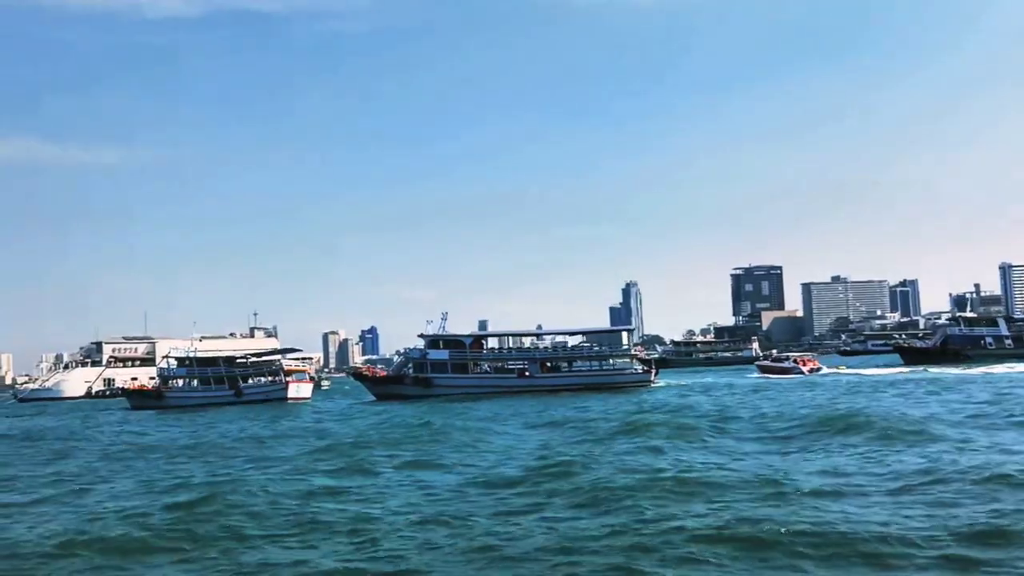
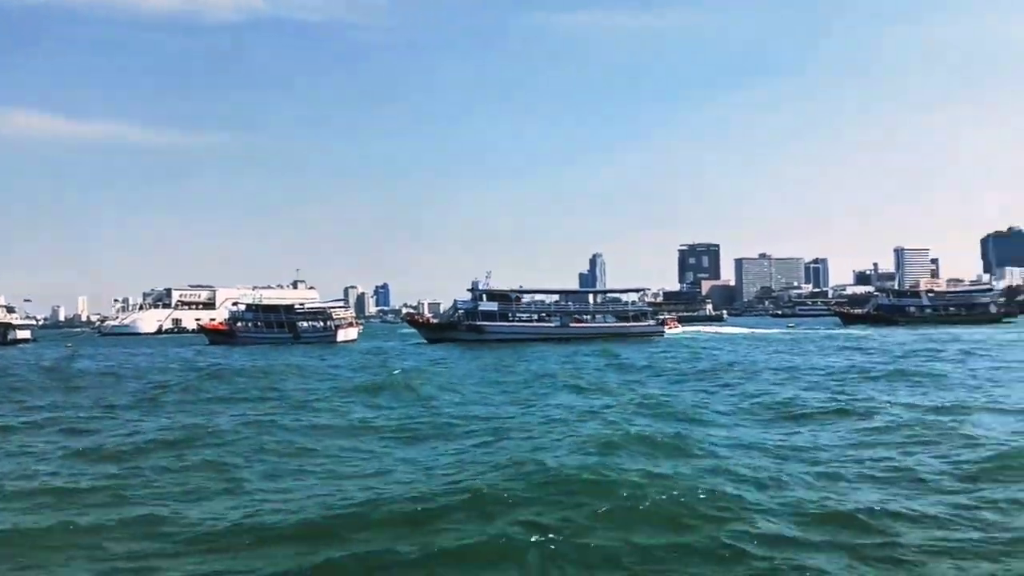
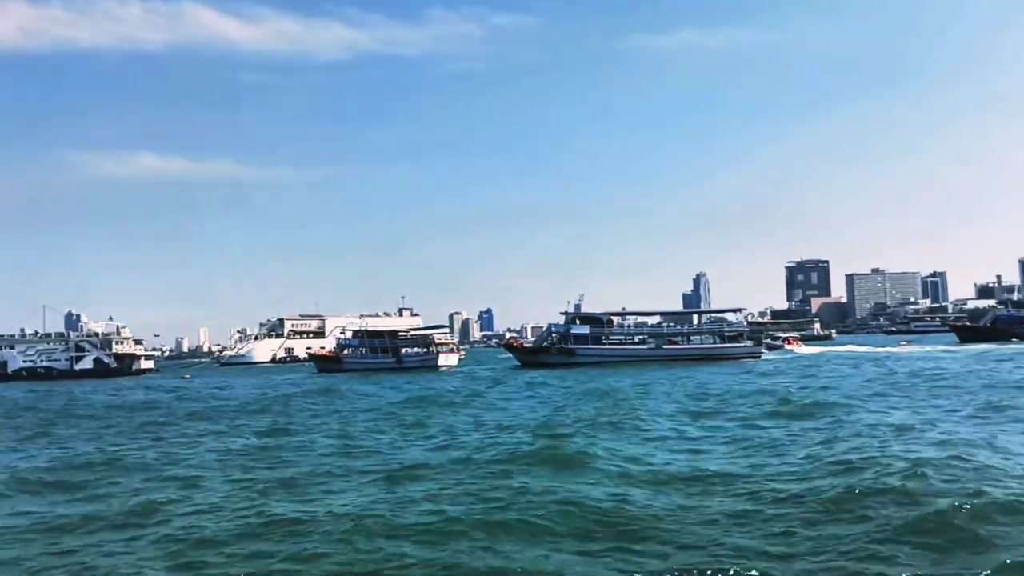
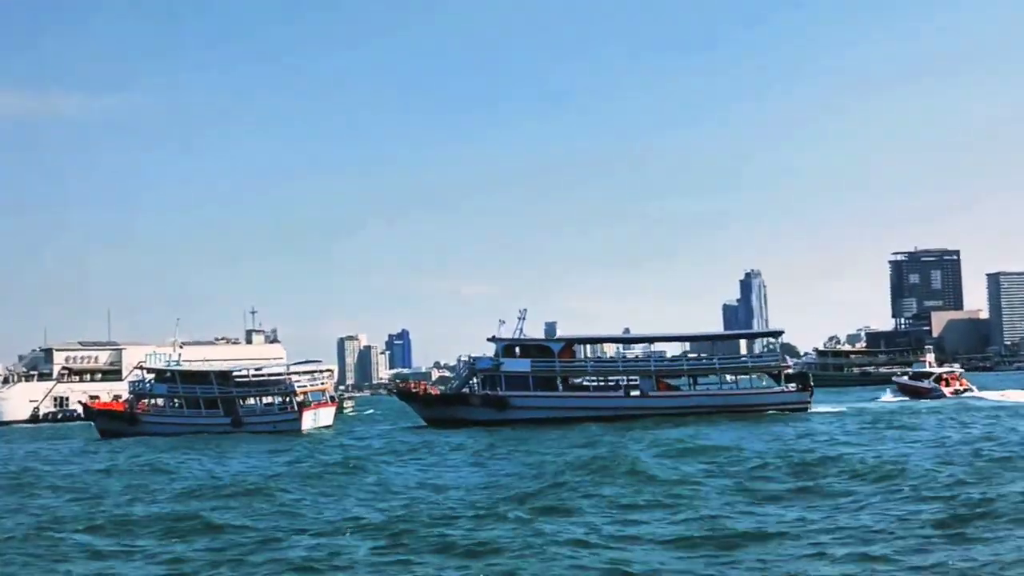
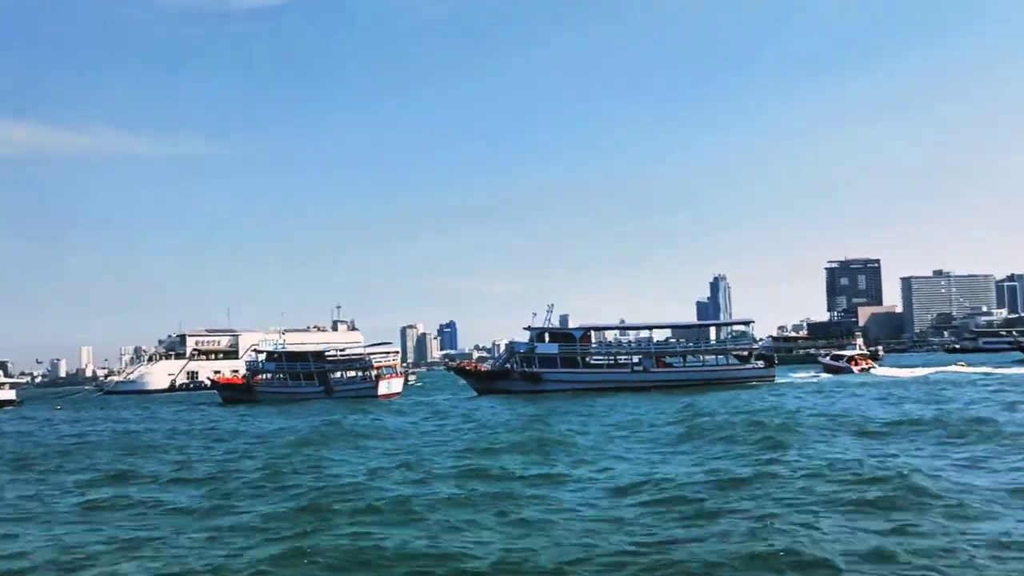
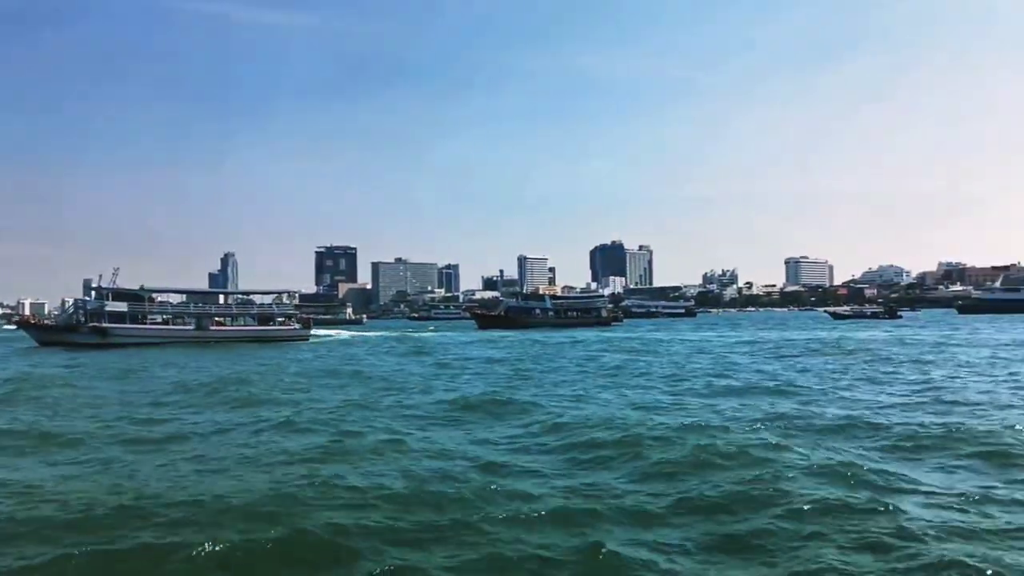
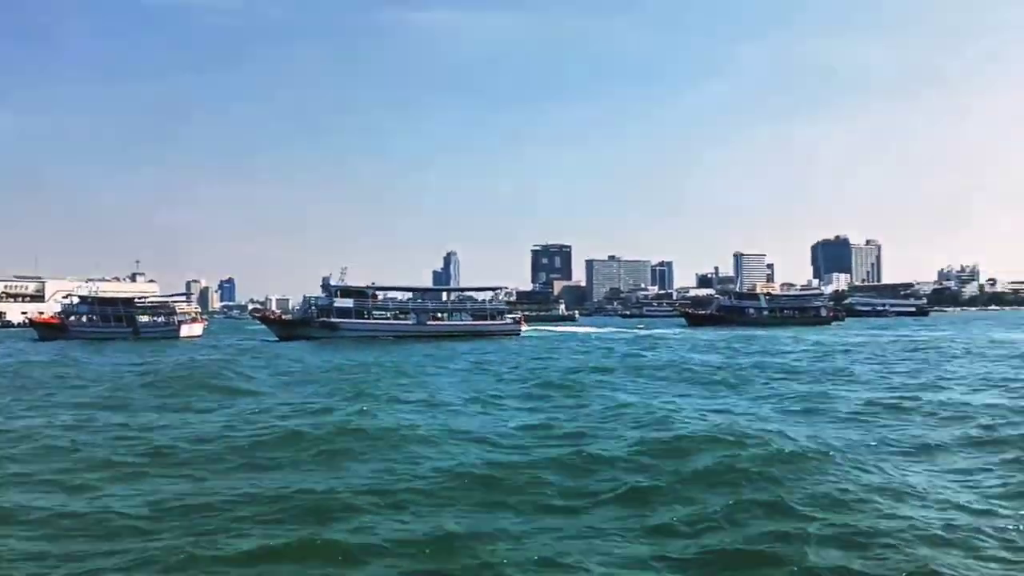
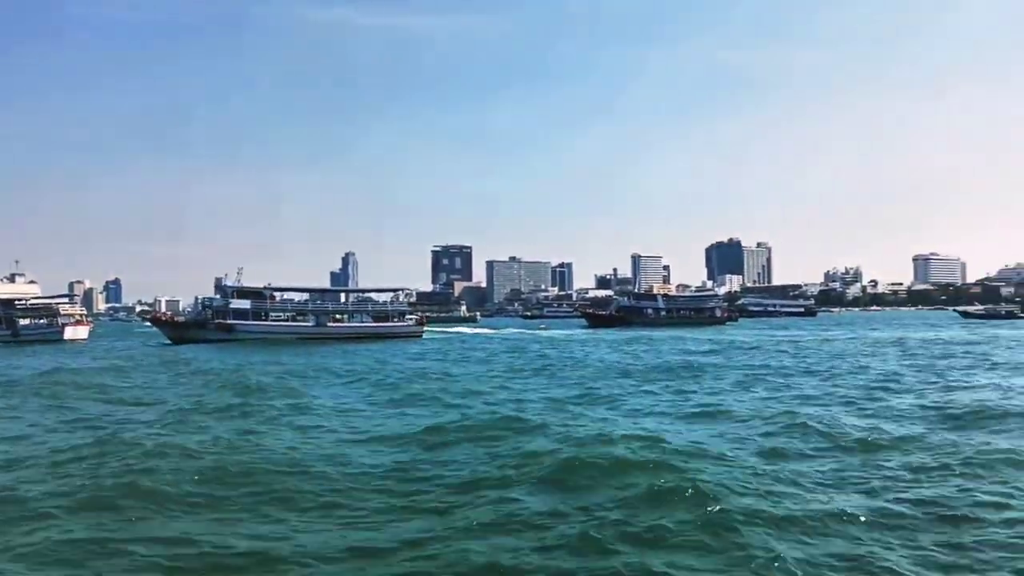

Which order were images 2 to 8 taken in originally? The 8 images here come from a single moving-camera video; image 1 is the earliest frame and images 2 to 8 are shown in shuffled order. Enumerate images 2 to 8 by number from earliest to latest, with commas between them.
4, 5, 3, 2, 7, 8, 6
